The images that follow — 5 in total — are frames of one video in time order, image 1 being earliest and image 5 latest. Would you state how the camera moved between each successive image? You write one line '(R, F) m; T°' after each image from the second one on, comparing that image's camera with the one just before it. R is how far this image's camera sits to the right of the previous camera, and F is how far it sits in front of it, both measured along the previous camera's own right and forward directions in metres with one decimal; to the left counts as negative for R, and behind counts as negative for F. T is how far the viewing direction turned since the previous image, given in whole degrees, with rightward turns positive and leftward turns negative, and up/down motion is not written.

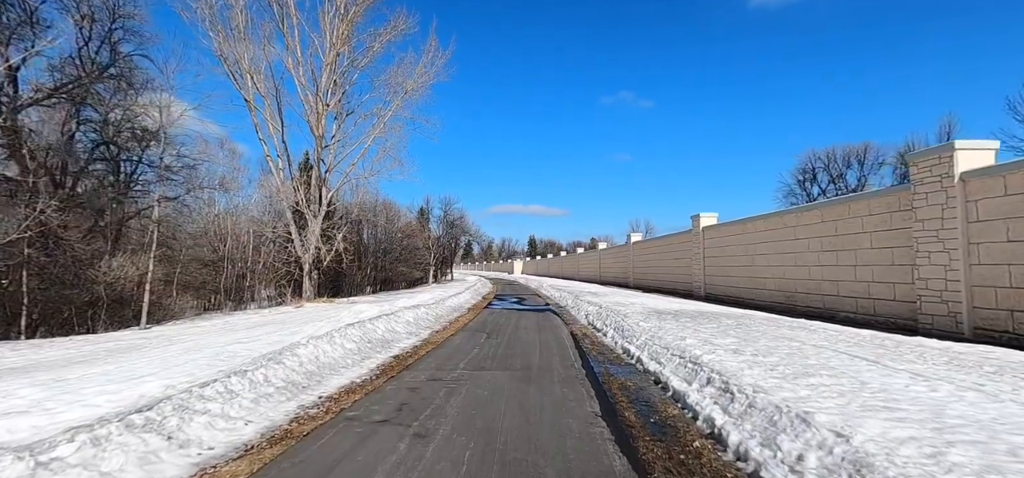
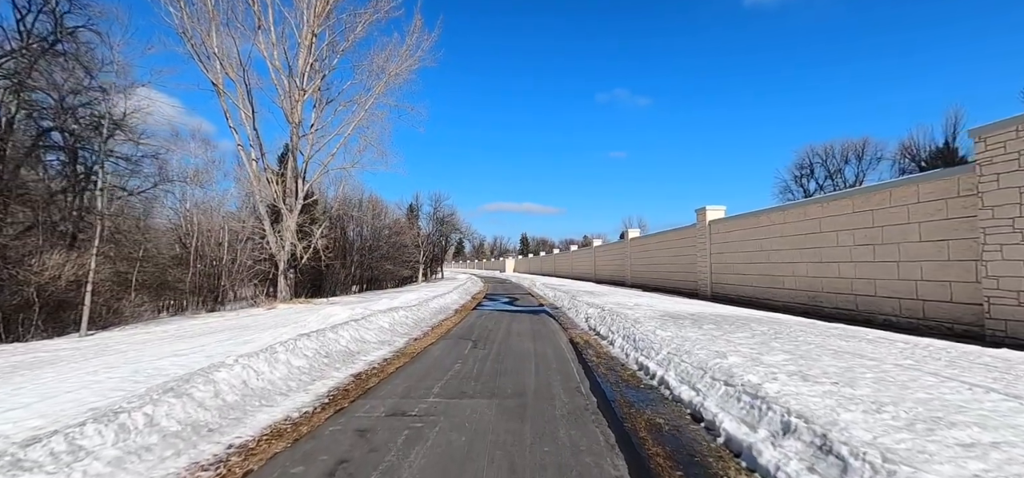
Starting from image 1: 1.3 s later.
(0.0, +1.6) m; +1°
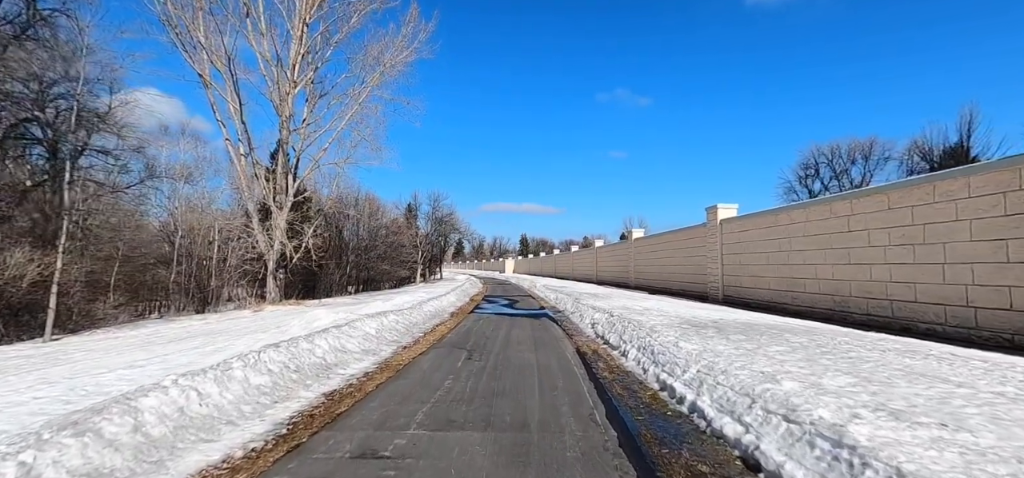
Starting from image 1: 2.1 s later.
(0.0, +1.0) m; 0°
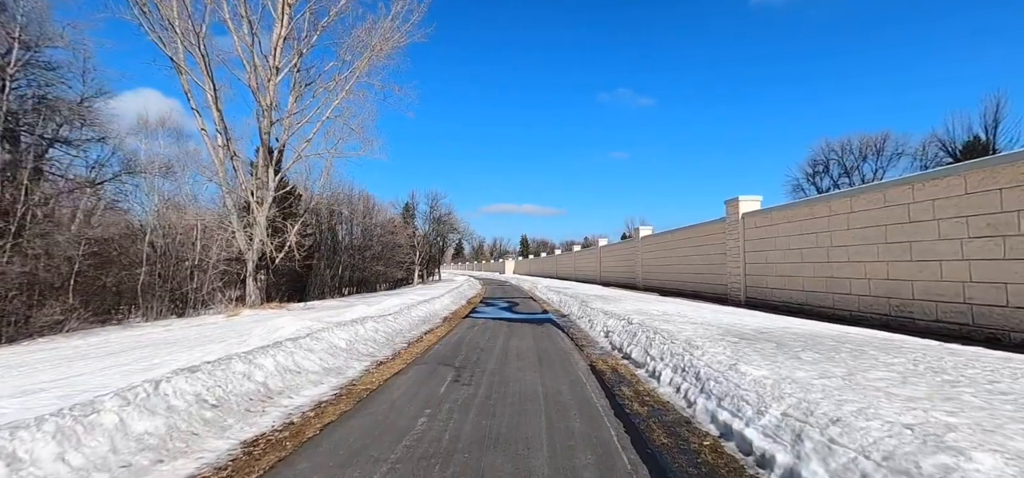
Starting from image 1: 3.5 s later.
(0.0, +1.8) m; 0°
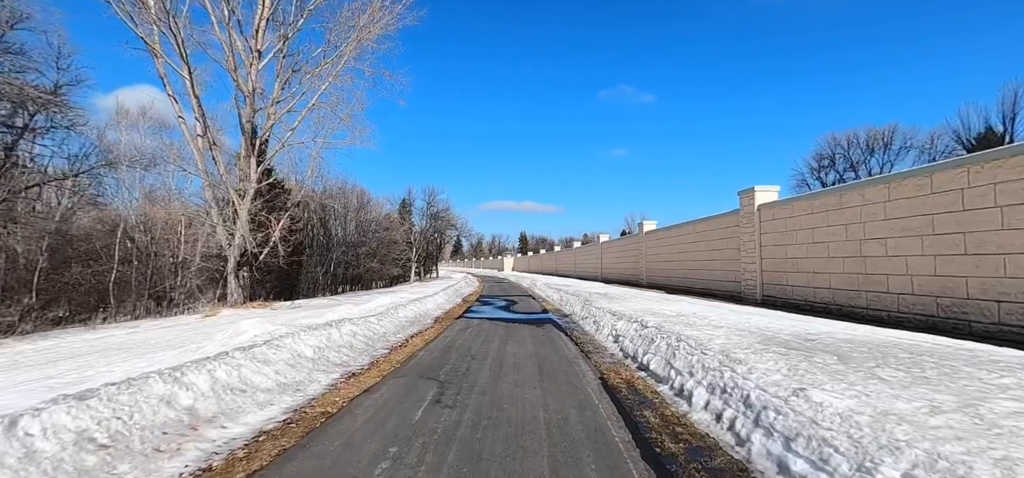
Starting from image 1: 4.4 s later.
(0.0, +1.2) m; 0°
